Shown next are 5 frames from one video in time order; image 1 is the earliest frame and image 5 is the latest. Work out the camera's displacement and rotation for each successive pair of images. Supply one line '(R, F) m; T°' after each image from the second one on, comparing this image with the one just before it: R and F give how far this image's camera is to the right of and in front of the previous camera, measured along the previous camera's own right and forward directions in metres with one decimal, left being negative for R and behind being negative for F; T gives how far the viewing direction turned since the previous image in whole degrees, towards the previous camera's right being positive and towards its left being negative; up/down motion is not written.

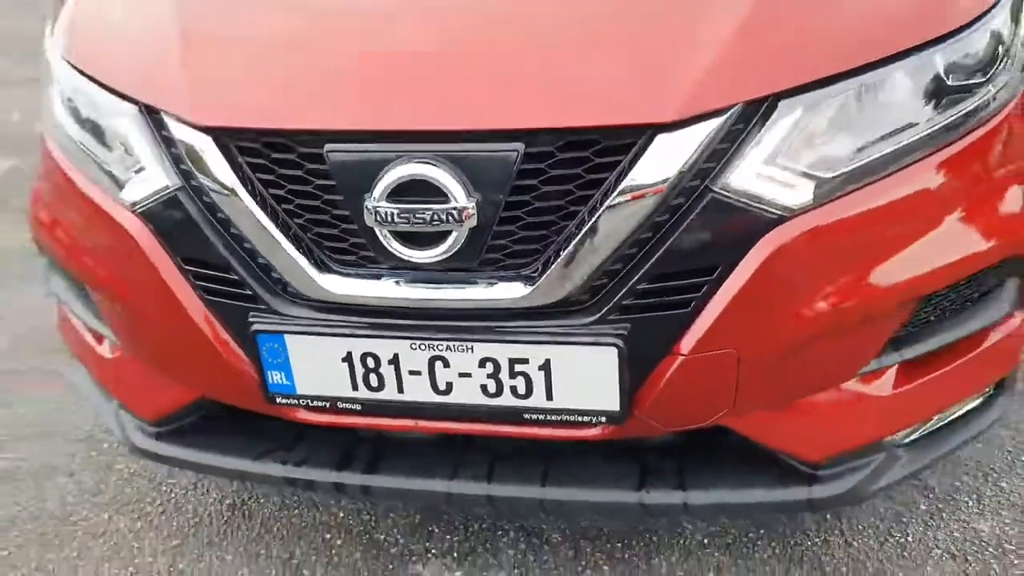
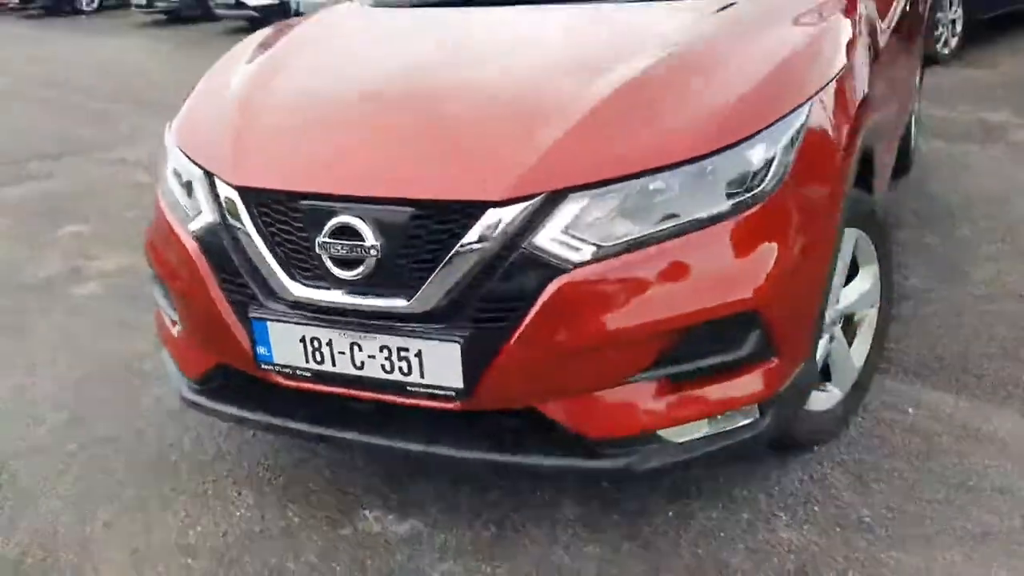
(+0.6, -0.7) m; -11°
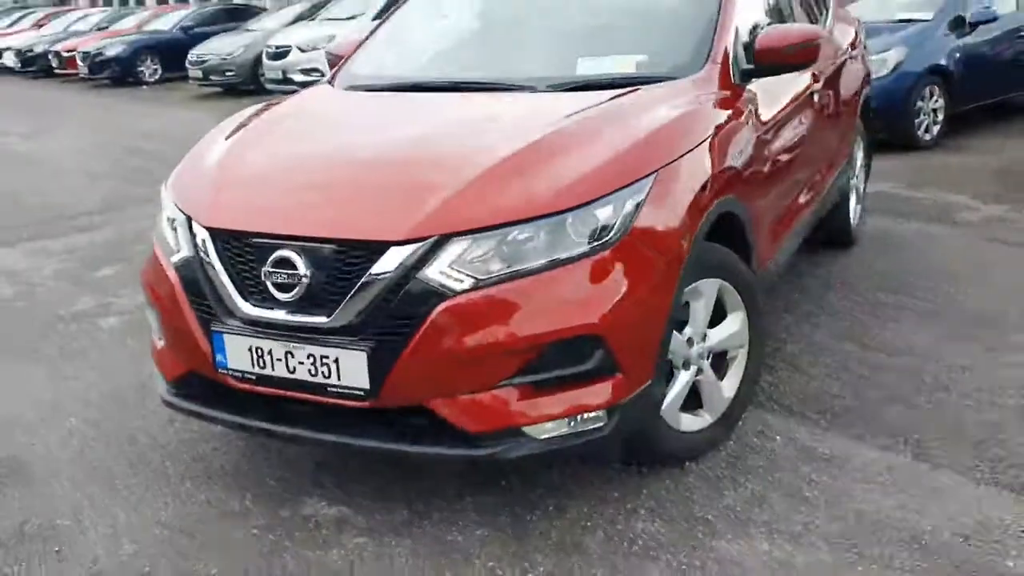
(+0.4, -0.6) m; -3°
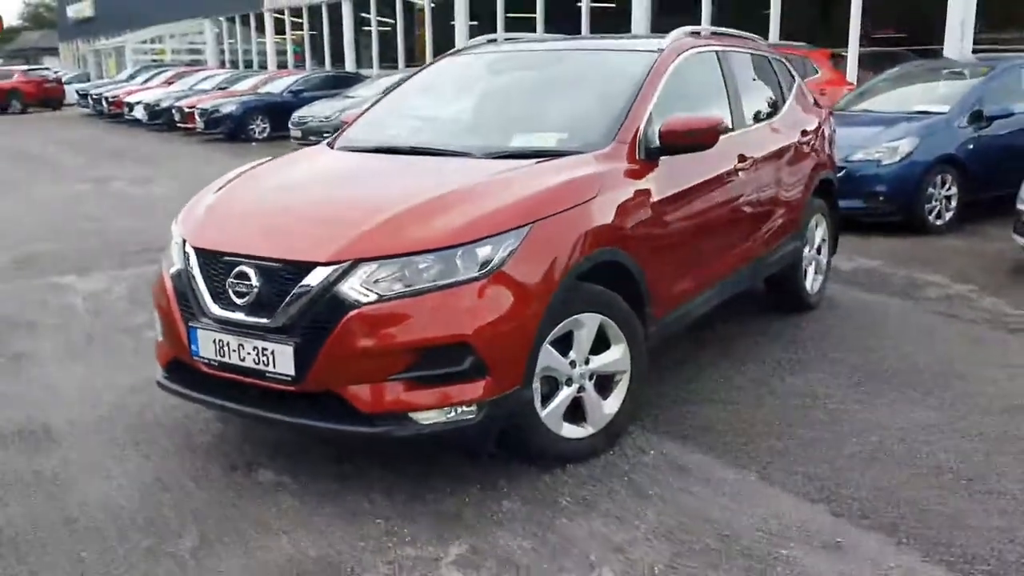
(+0.7, -0.7) m; -6°
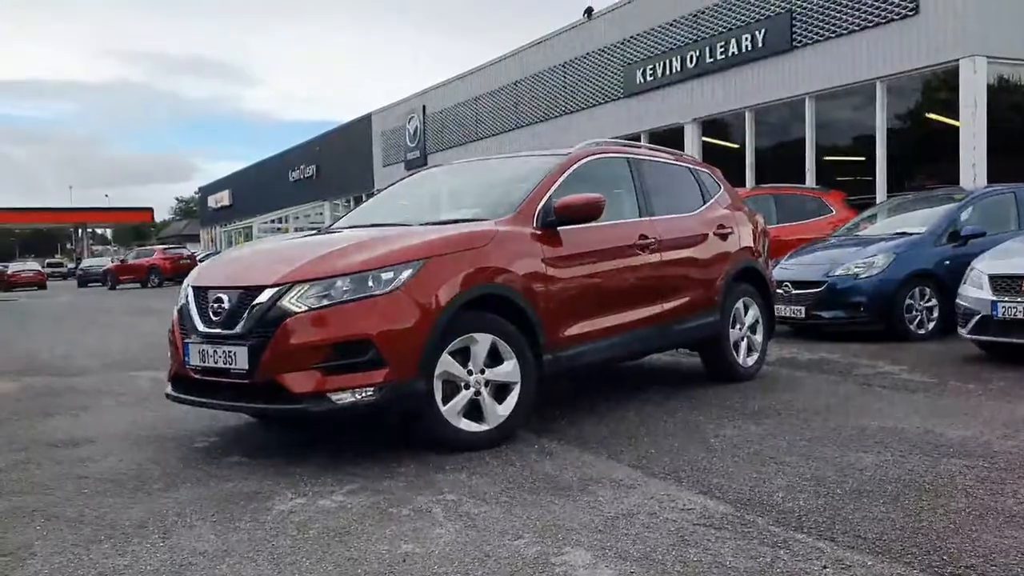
(+1.0, -1.0) m; -7°
